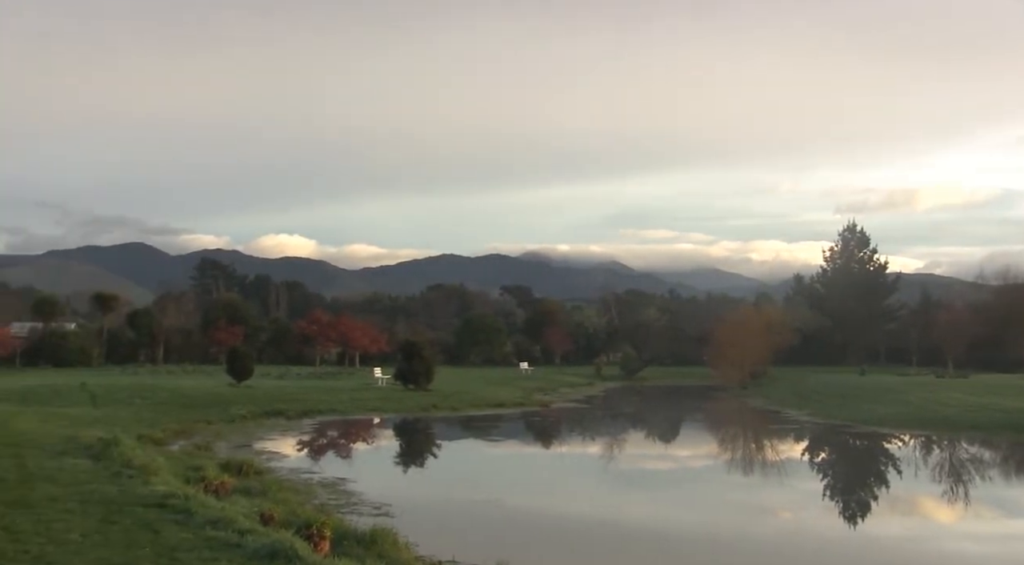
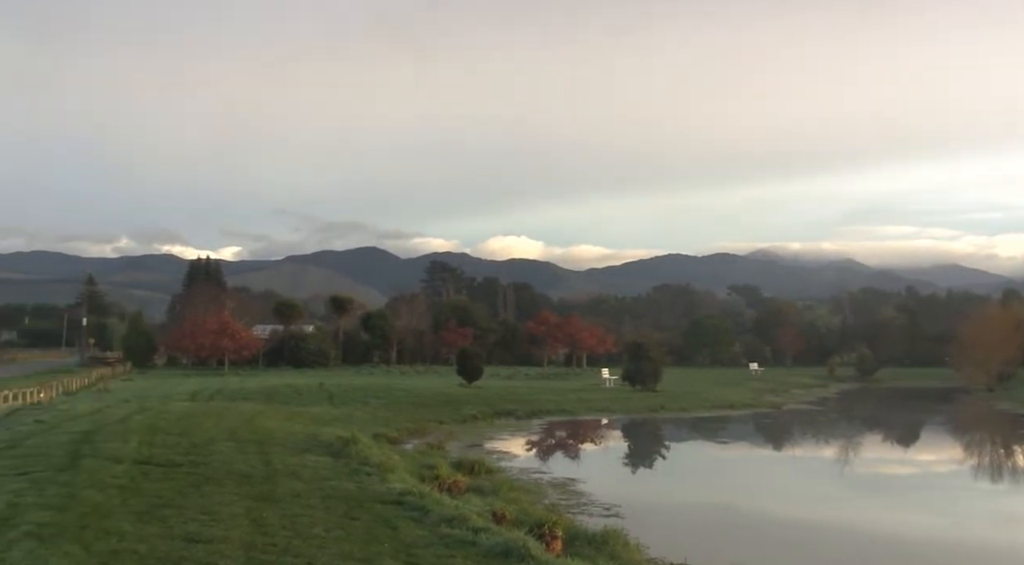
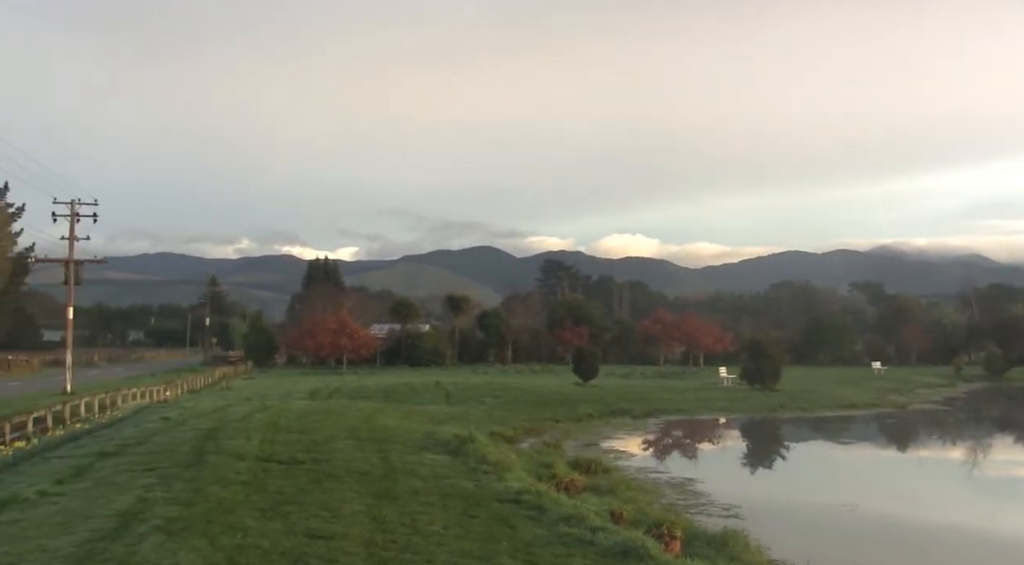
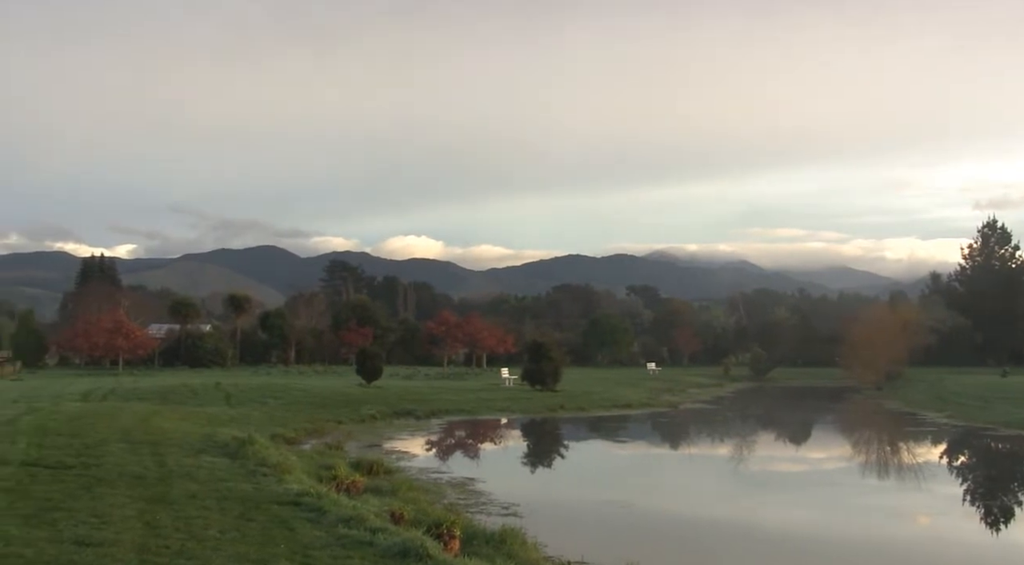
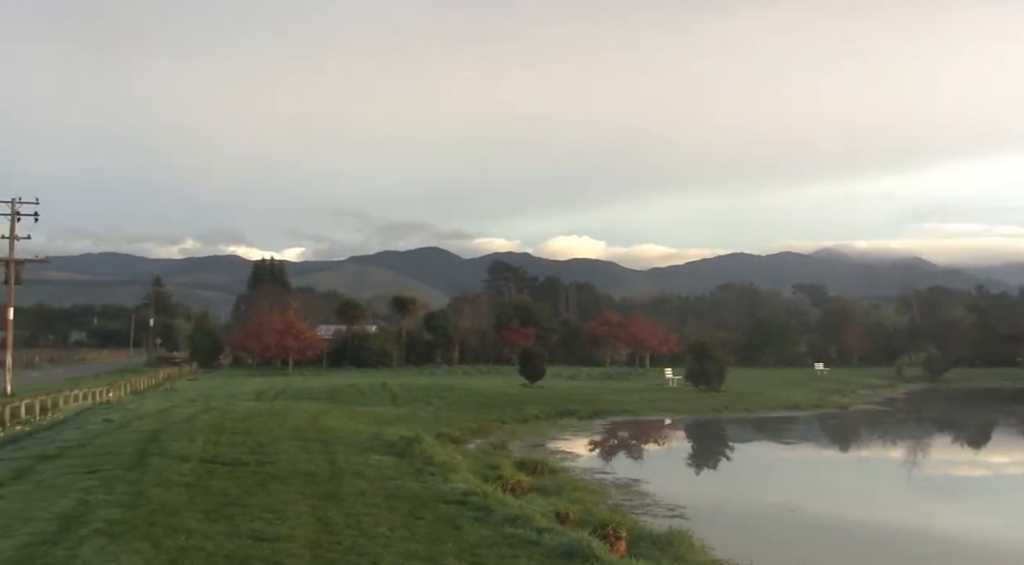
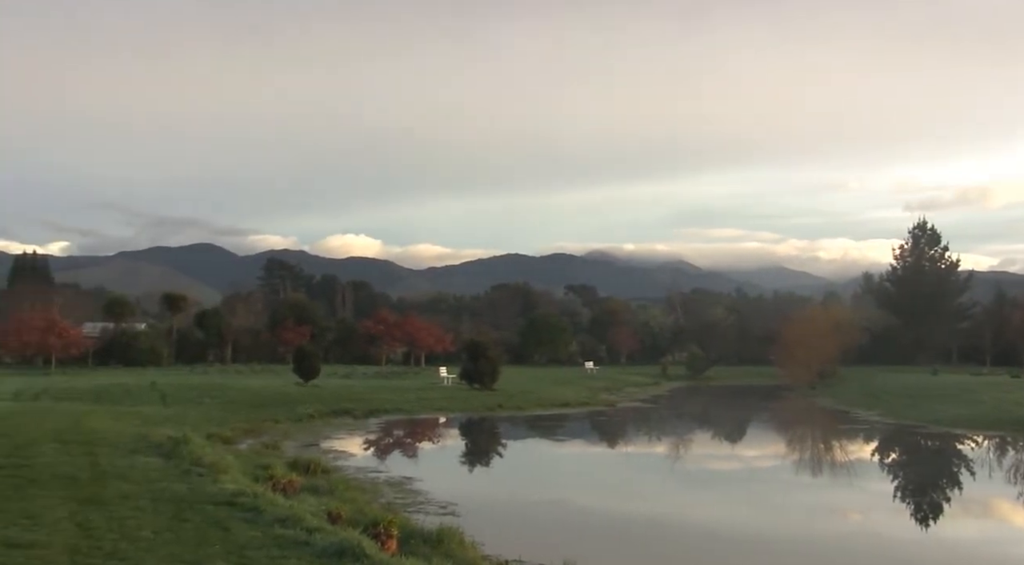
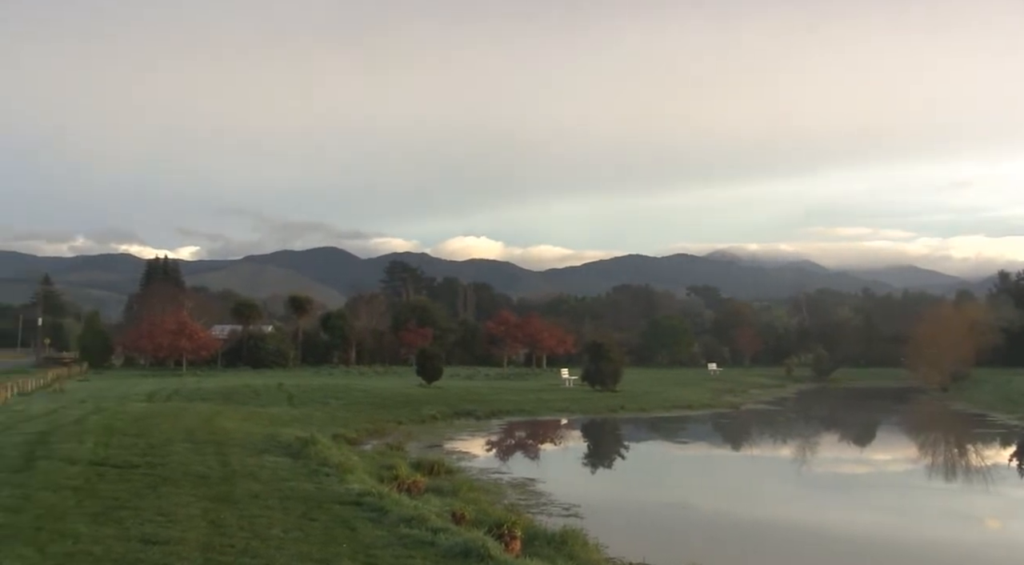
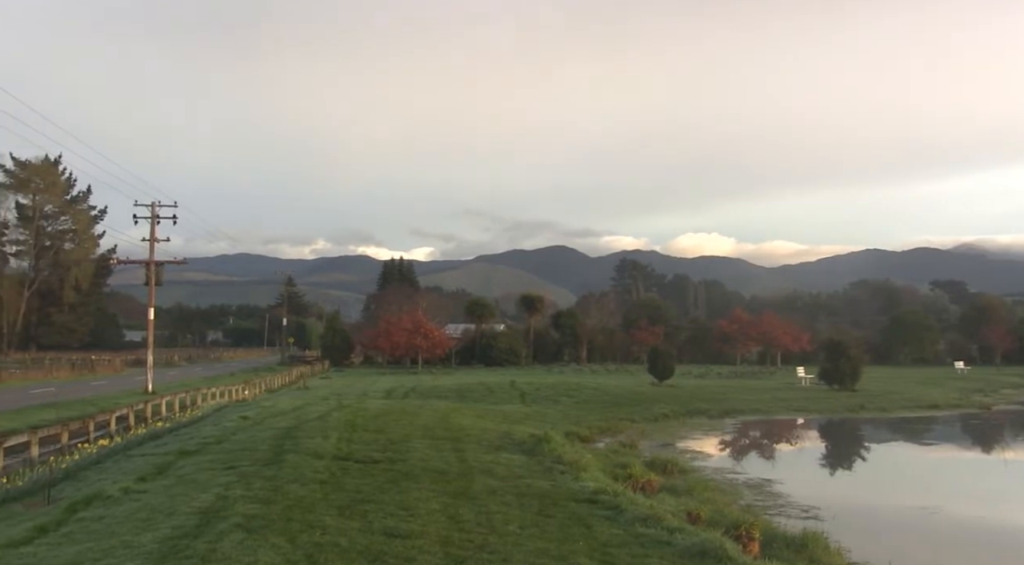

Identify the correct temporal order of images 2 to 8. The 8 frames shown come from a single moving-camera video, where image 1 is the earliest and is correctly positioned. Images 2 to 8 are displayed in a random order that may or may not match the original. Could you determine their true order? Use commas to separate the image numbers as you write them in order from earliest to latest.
6, 4, 7, 2, 5, 3, 8
